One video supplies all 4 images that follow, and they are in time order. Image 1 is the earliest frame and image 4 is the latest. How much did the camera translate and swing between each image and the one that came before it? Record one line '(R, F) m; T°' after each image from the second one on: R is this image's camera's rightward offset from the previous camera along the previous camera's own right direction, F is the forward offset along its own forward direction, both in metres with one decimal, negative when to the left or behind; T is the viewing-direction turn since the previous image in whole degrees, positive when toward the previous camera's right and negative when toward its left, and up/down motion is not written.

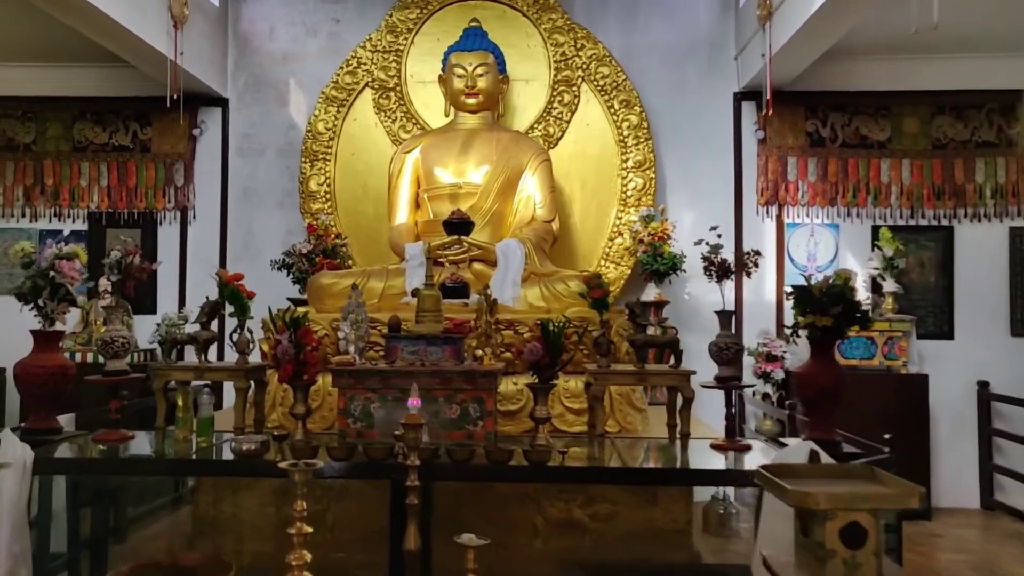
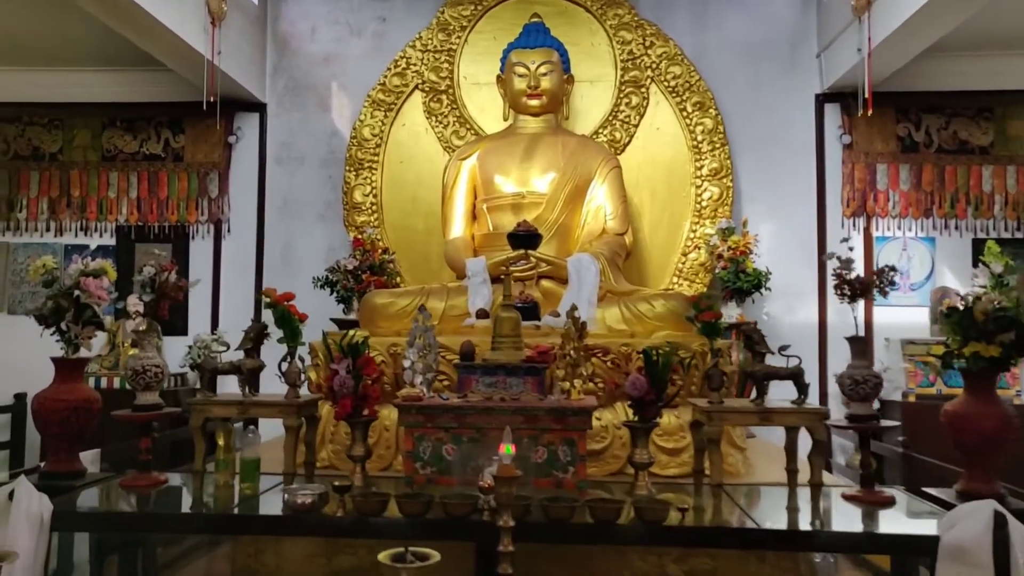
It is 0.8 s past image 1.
(-0.3, +0.4) m; -1°
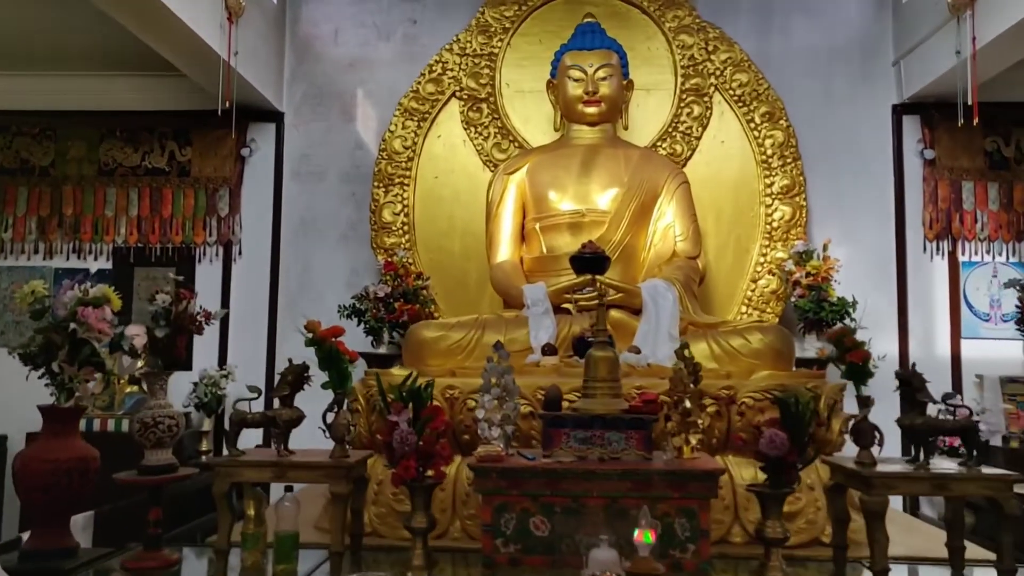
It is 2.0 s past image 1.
(-0.3, +0.5) m; +1°
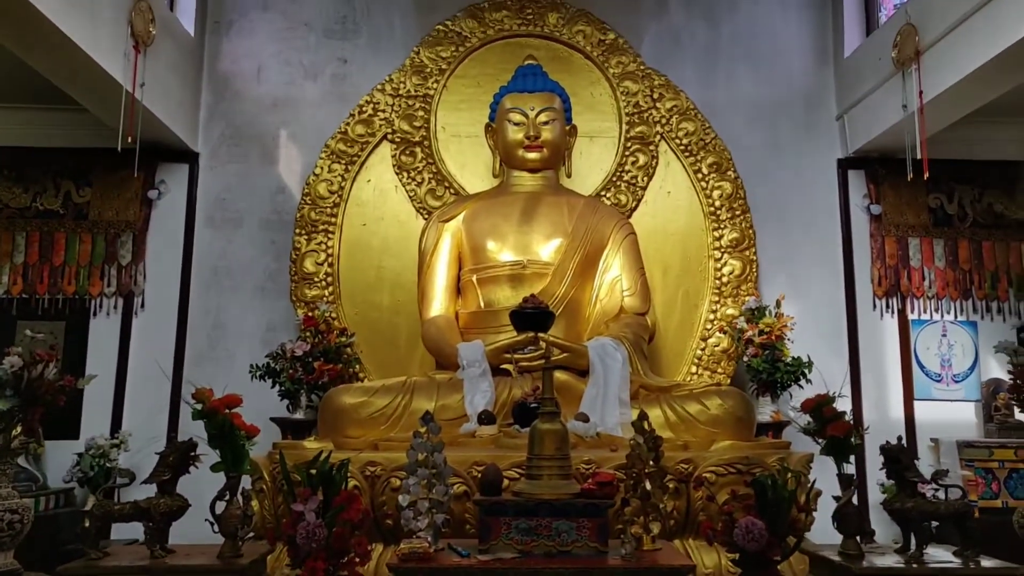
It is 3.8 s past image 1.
(0.0, +0.3) m; +5°
